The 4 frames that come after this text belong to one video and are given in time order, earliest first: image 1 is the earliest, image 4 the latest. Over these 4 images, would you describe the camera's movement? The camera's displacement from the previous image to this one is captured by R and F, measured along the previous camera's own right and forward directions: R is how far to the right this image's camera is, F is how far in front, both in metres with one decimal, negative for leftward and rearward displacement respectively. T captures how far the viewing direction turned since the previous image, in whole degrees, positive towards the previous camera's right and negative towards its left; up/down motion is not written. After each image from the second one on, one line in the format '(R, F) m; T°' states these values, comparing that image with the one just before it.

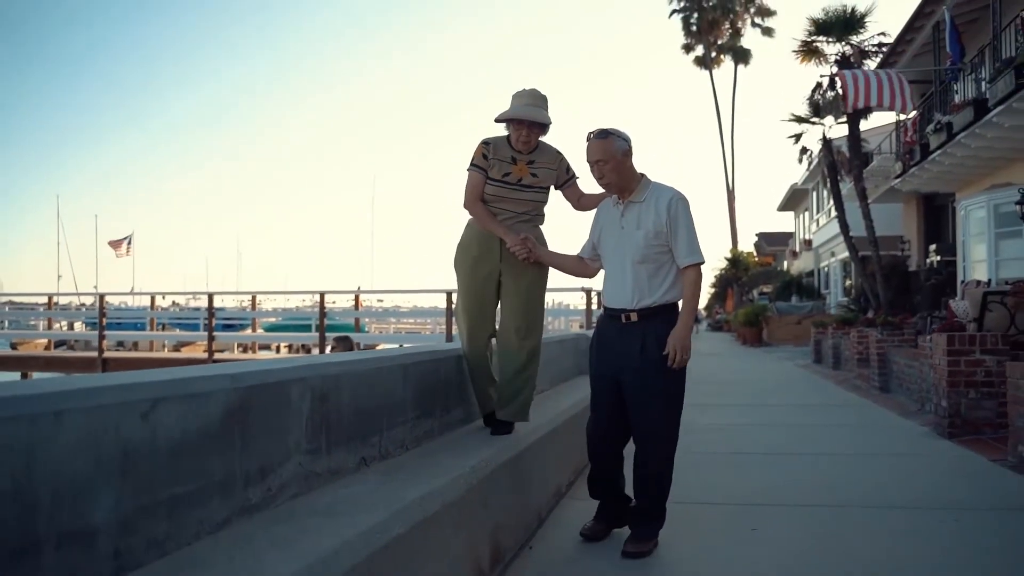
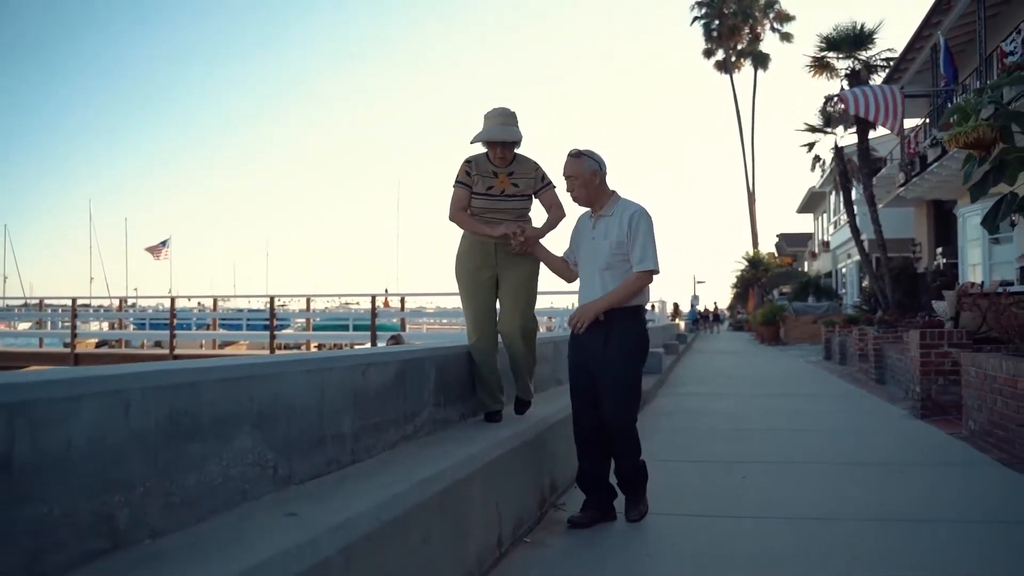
(-0.2, -1.5) m; -1°
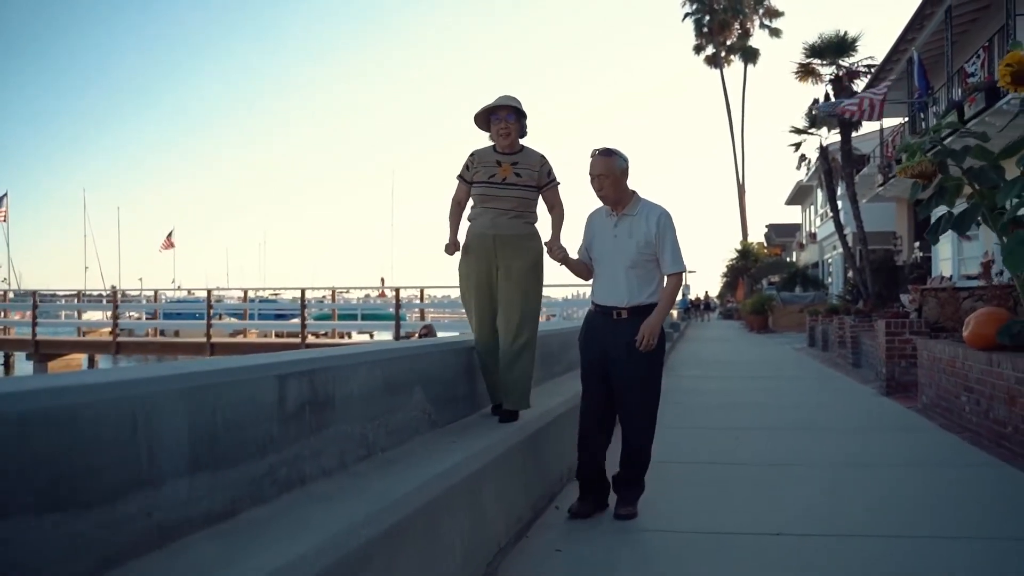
(-0.4, -1.5) m; +1°
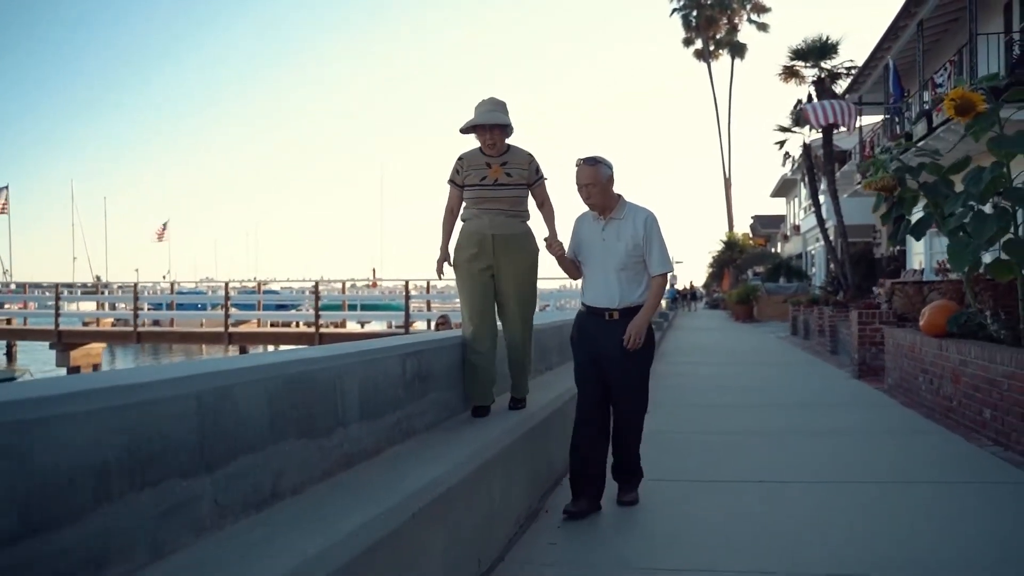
(-0.3, -1.1) m; +1°
